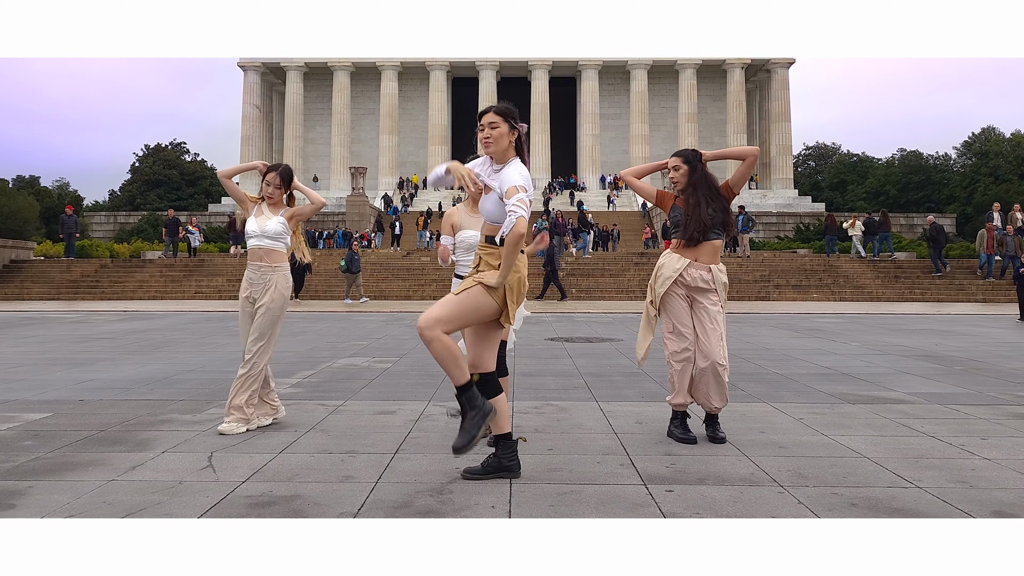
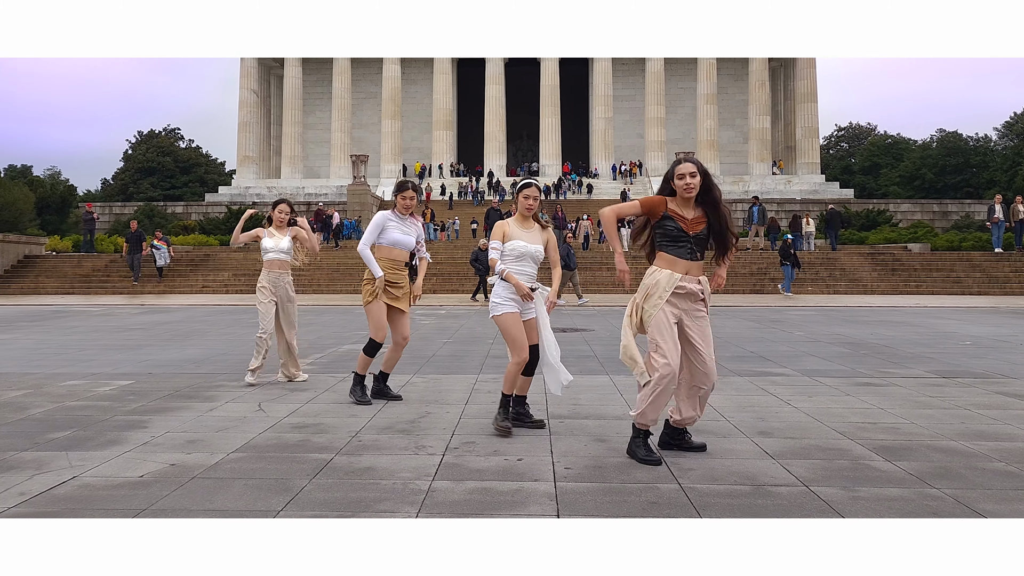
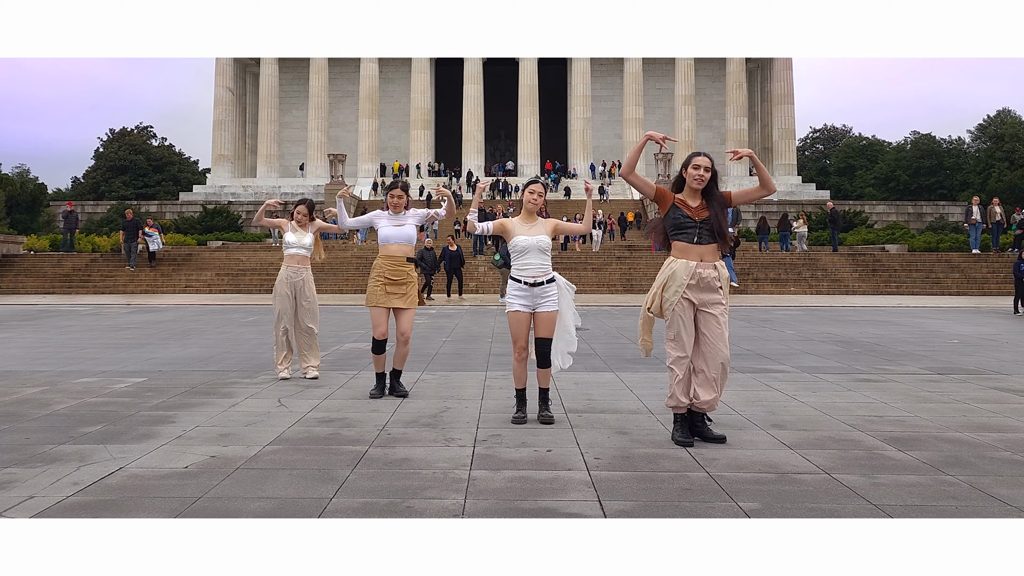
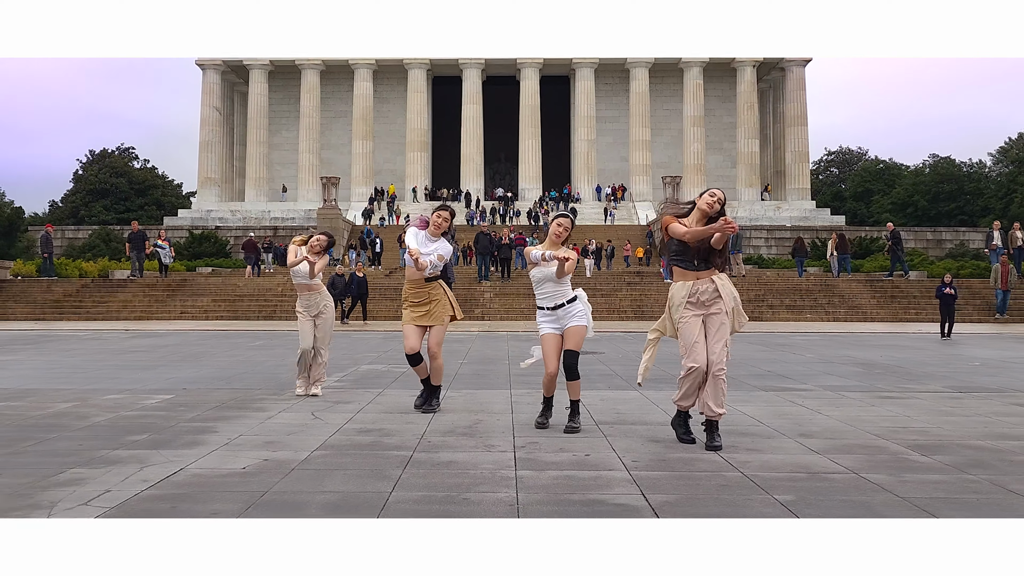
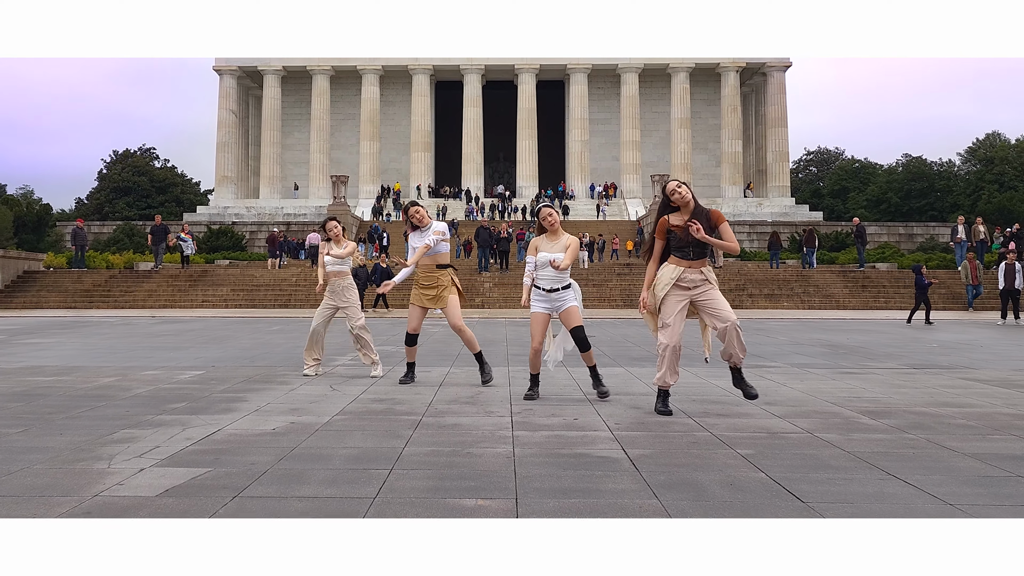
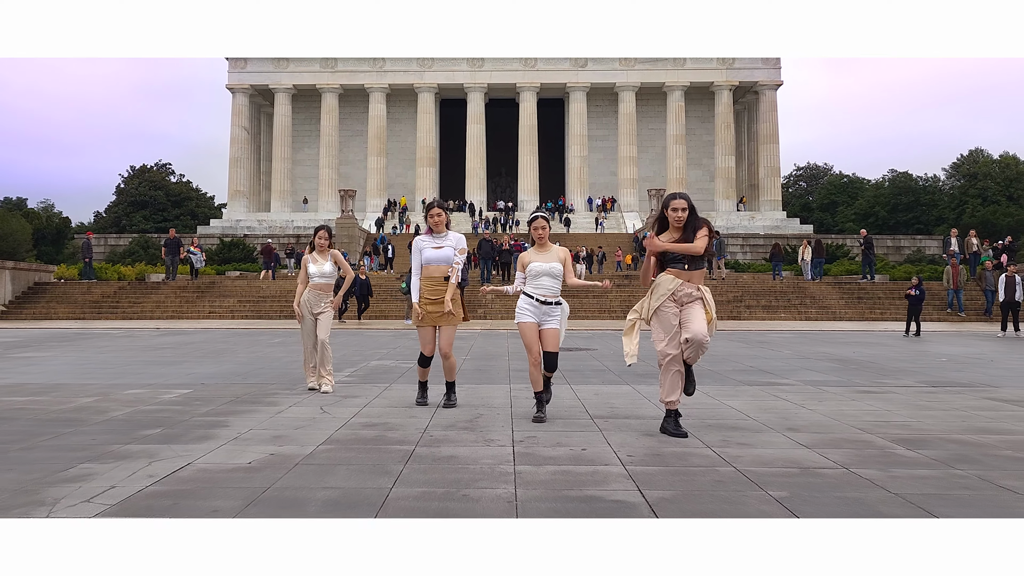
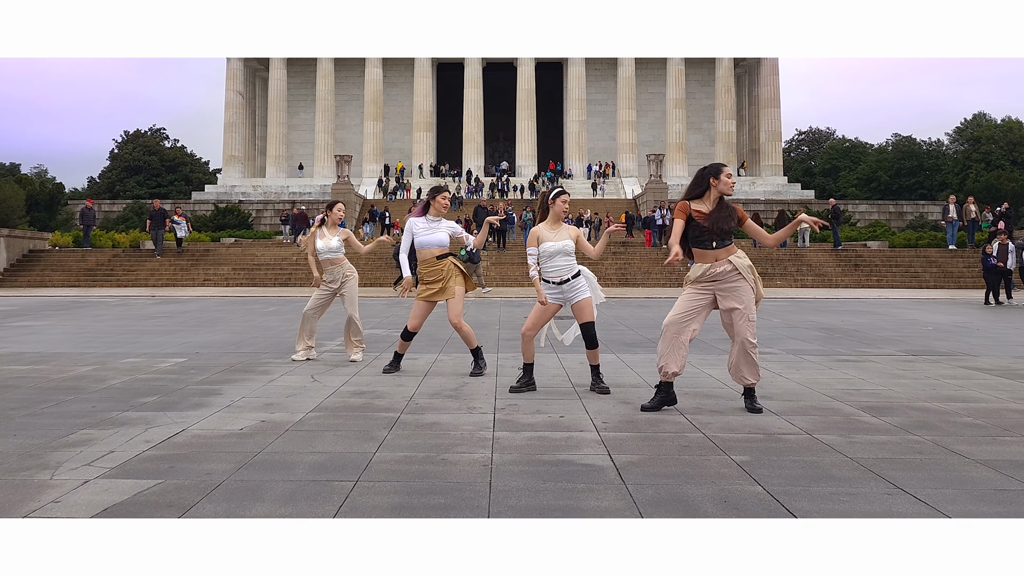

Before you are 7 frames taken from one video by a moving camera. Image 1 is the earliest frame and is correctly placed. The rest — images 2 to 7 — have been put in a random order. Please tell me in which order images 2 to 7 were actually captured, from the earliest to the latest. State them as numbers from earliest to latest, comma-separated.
6, 4, 5, 7, 3, 2
